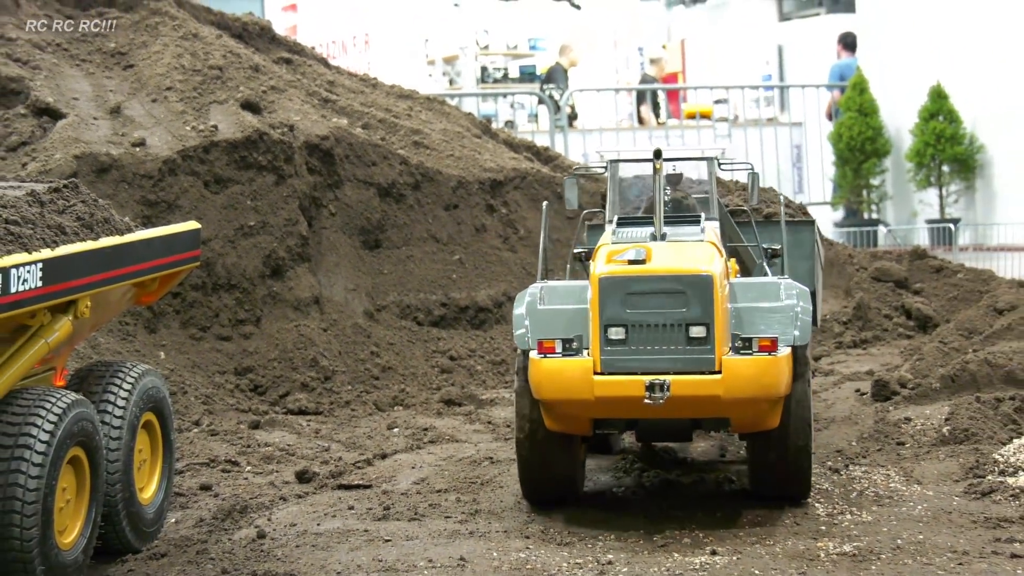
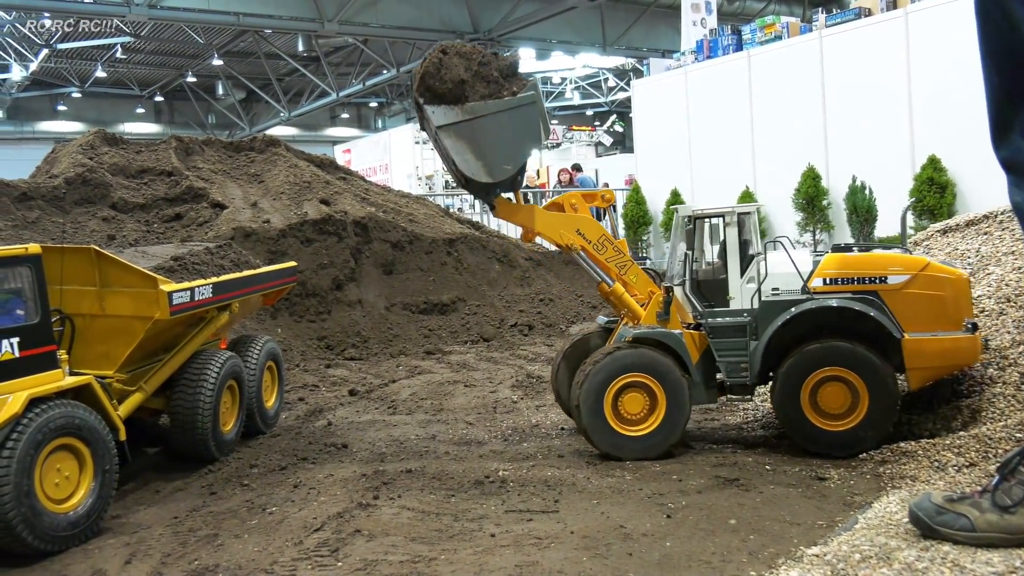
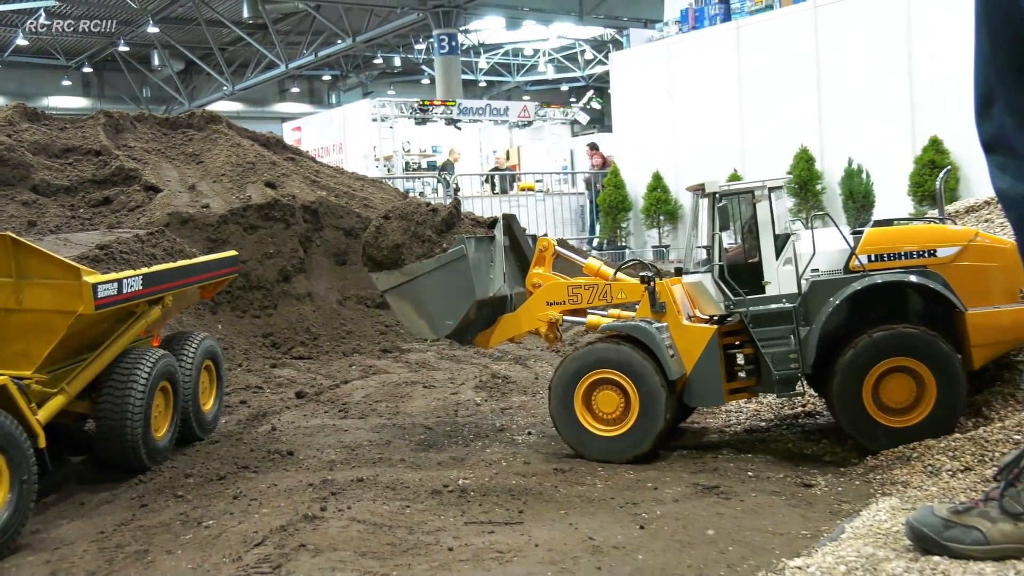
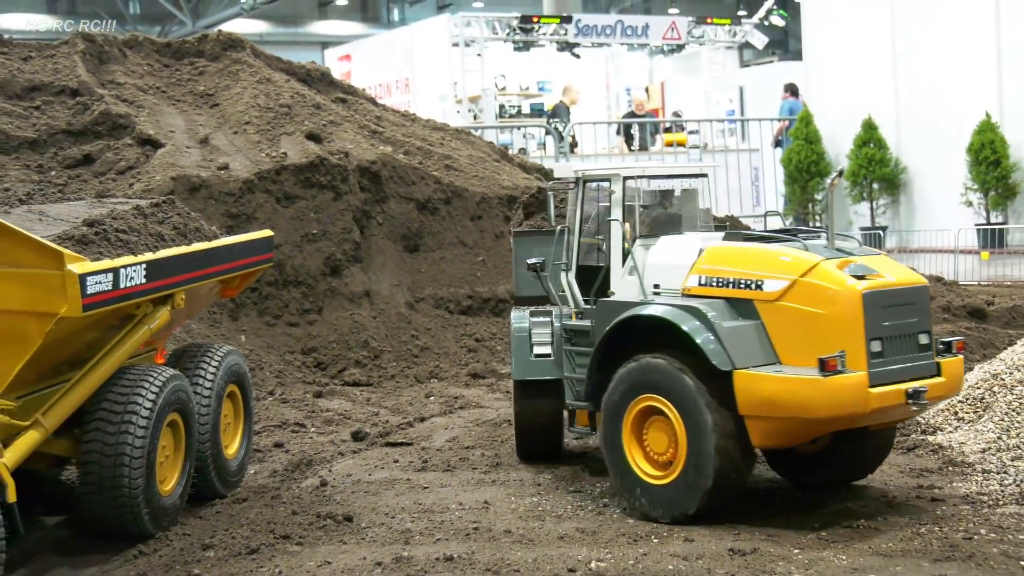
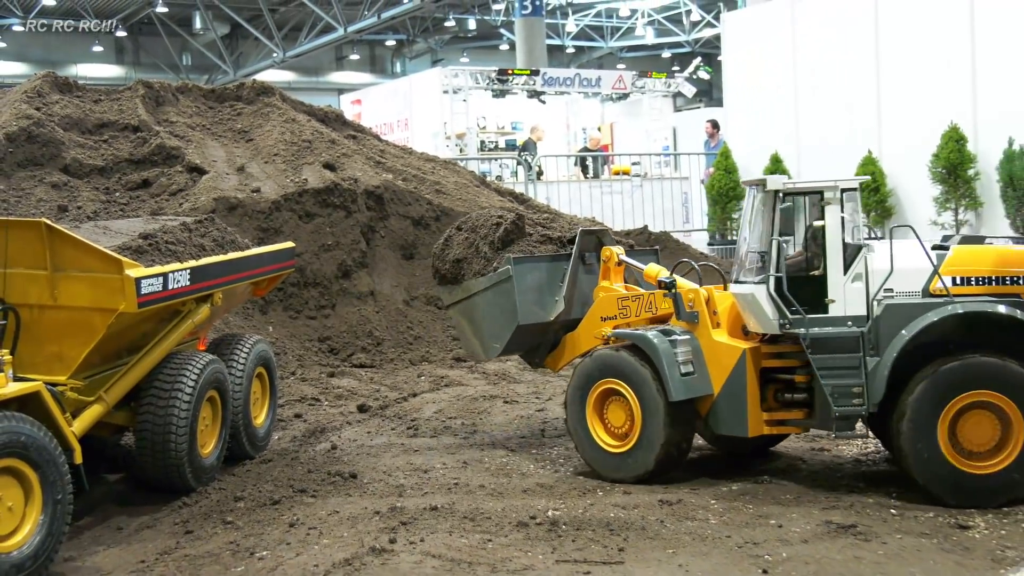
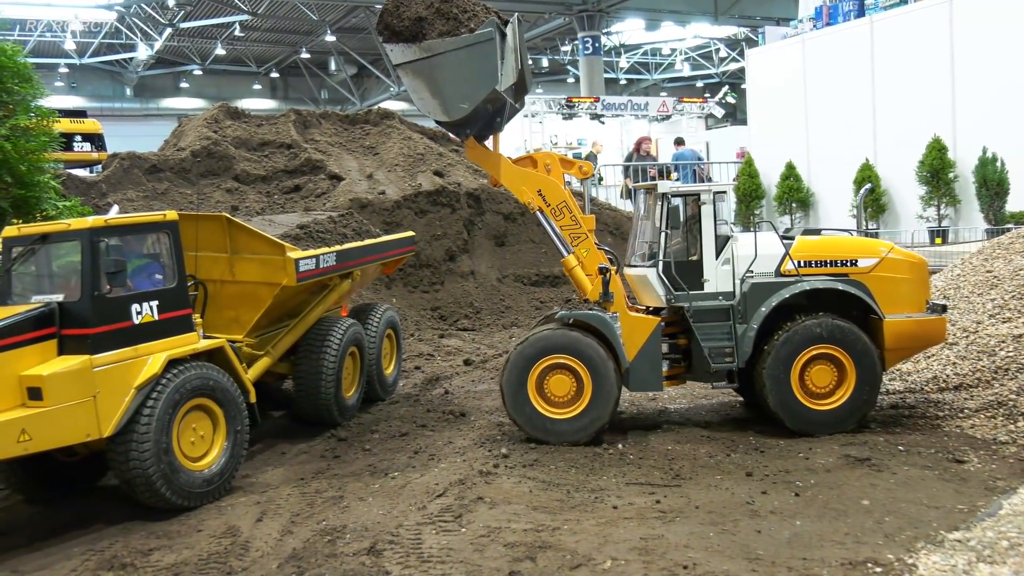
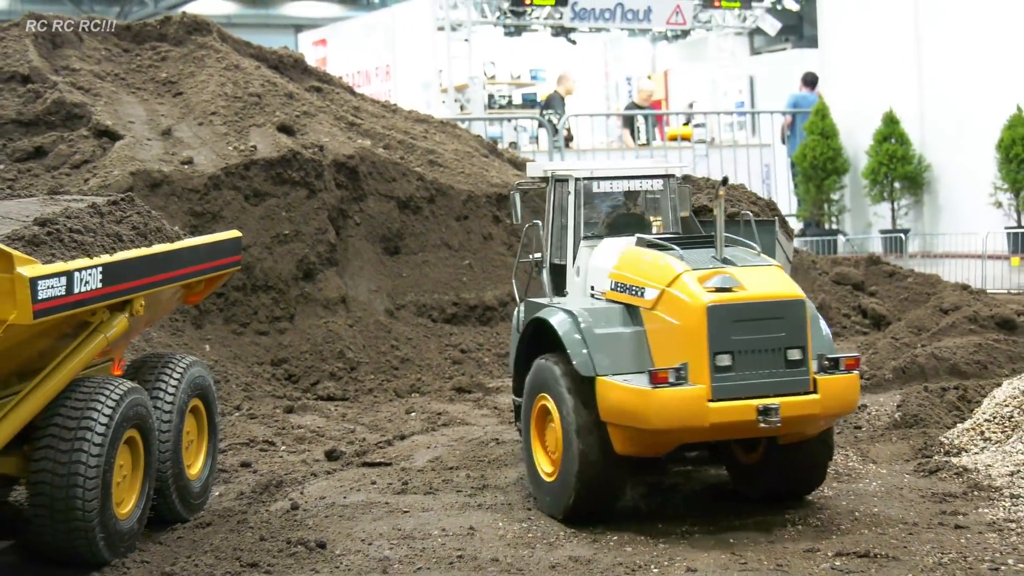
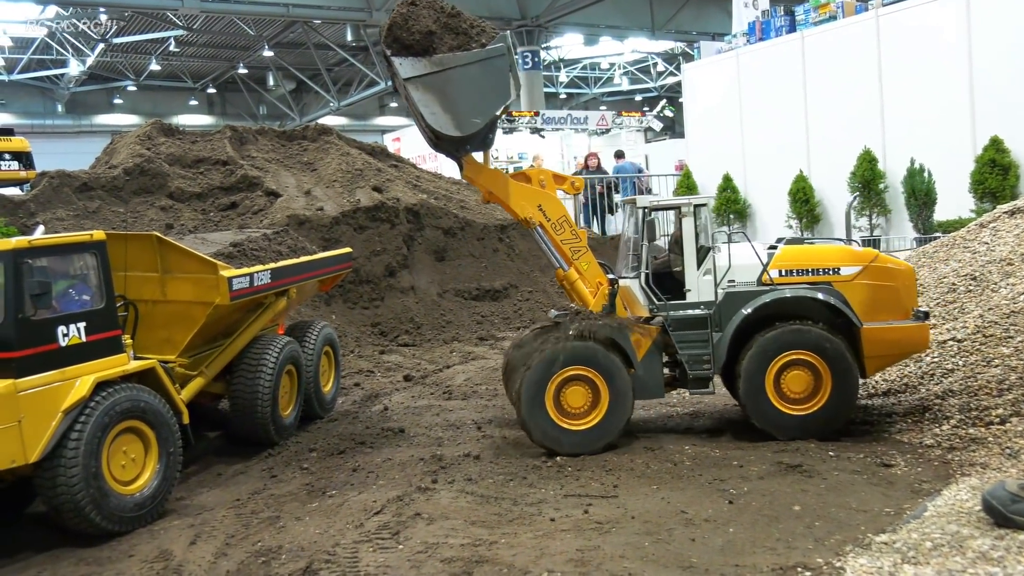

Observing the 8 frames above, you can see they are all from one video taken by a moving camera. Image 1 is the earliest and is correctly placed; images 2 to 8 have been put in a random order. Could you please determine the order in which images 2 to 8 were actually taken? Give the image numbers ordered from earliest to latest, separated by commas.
7, 4, 5, 3, 2, 8, 6
